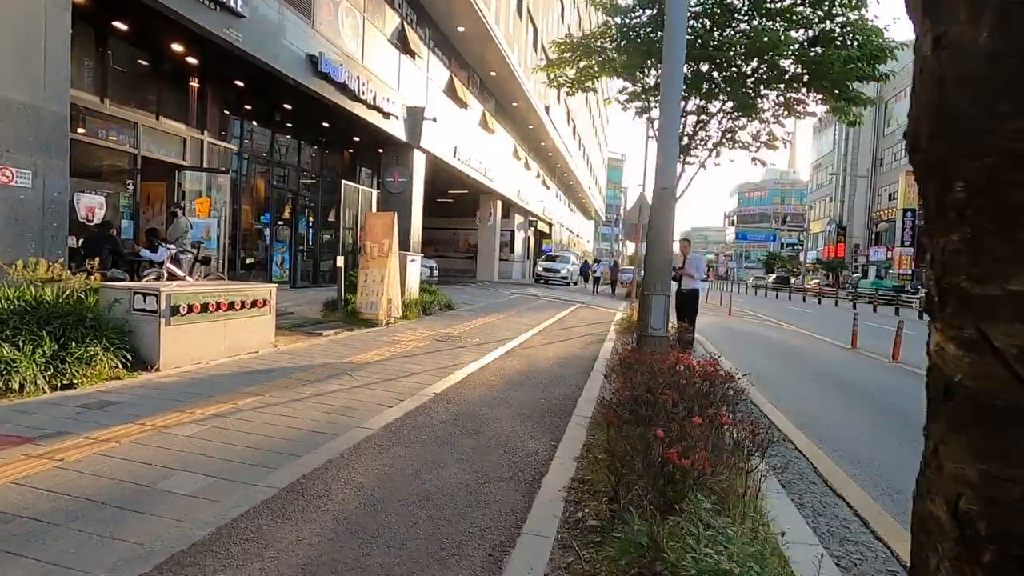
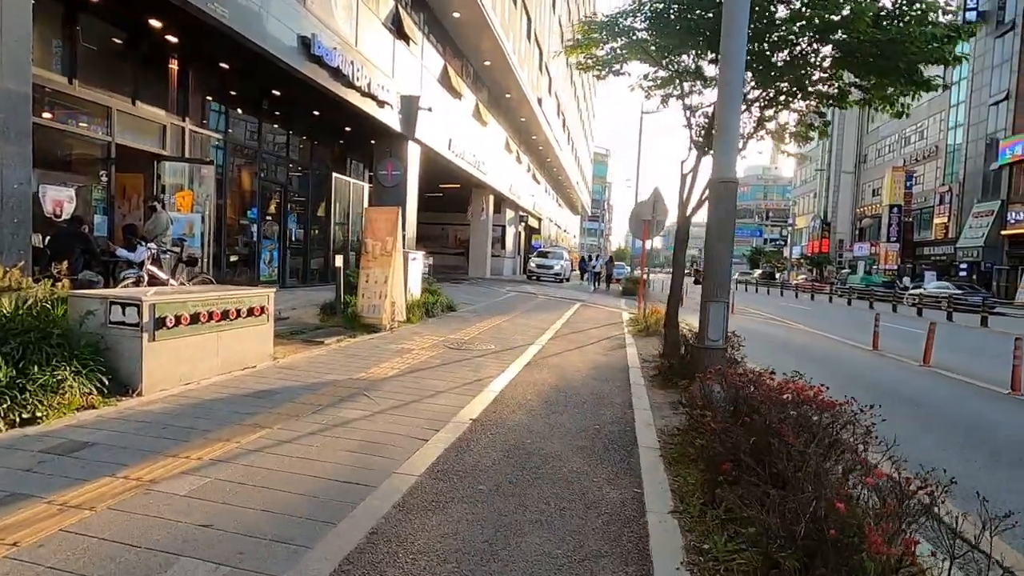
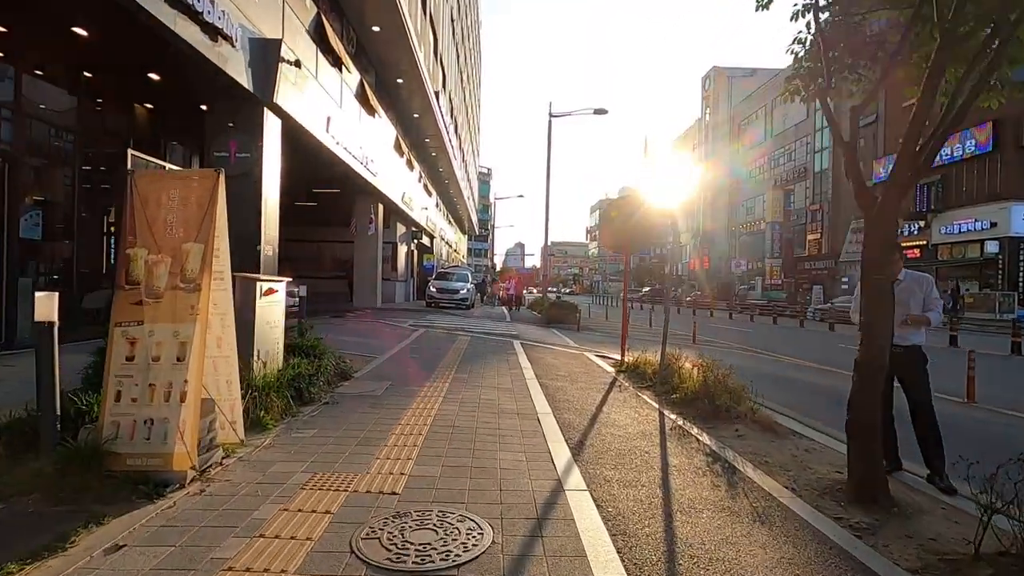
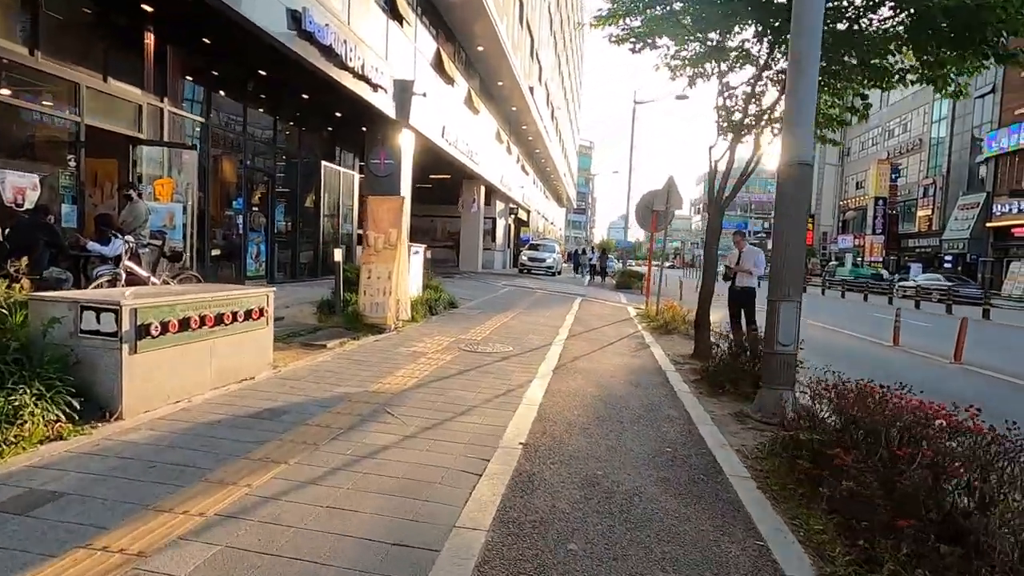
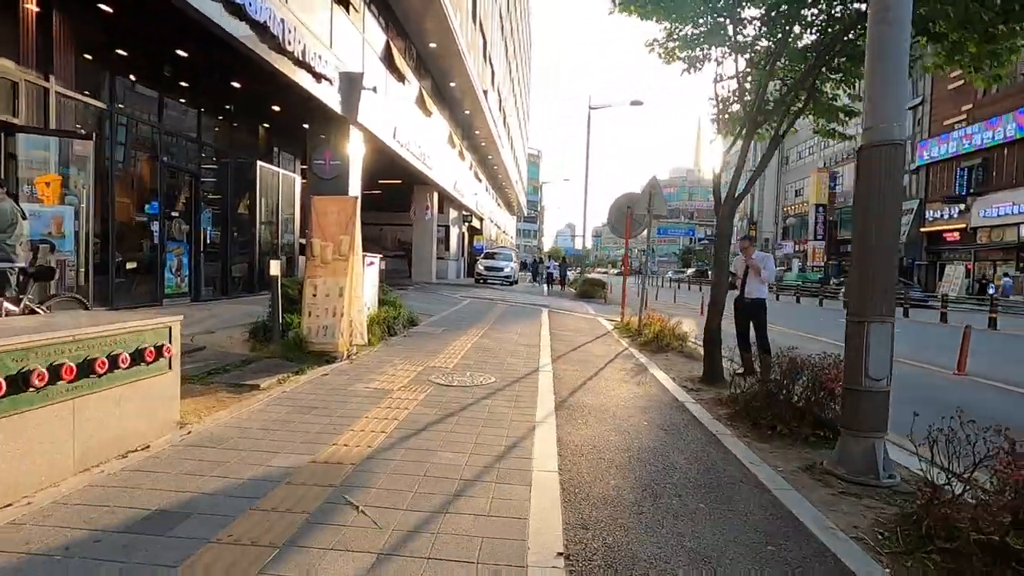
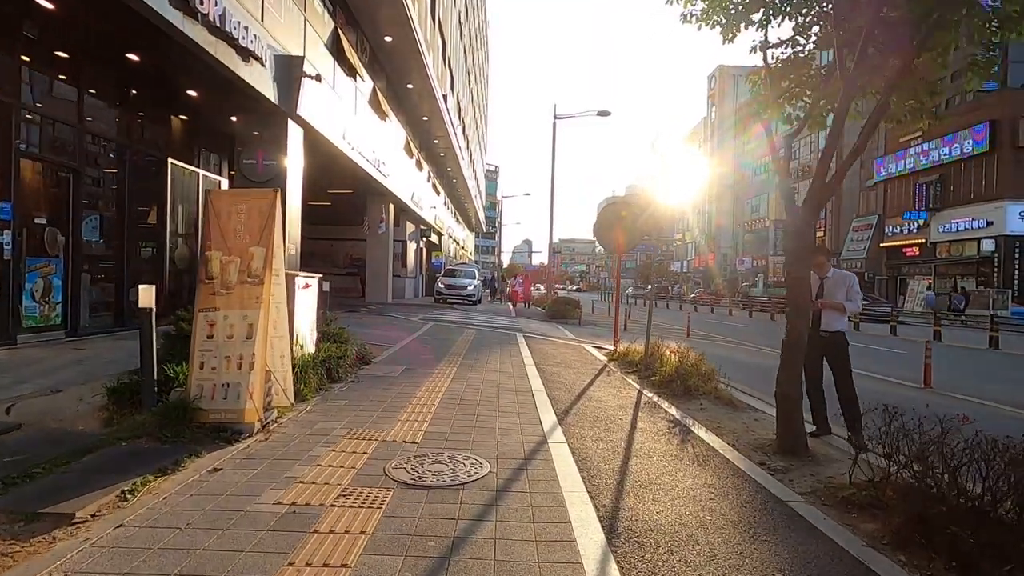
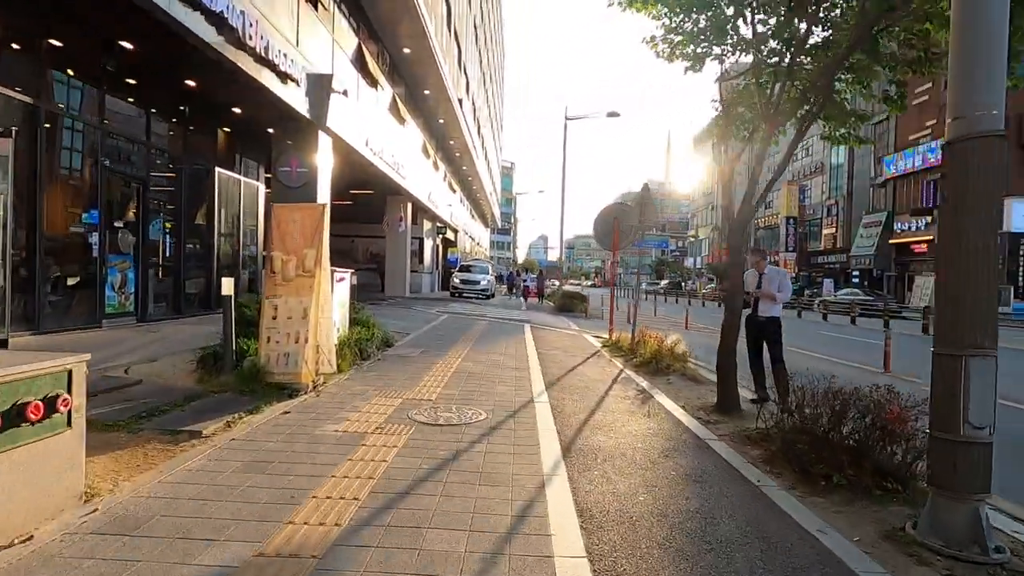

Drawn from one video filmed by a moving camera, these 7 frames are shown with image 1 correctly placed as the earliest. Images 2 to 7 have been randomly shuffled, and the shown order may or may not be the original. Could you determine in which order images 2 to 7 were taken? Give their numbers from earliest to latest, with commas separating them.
2, 4, 5, 7, 6, 3
